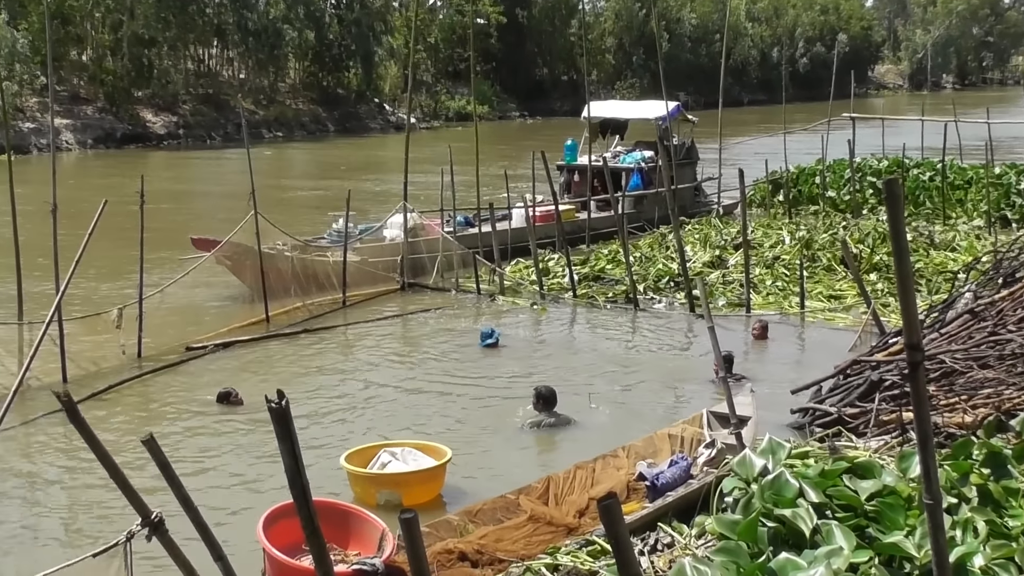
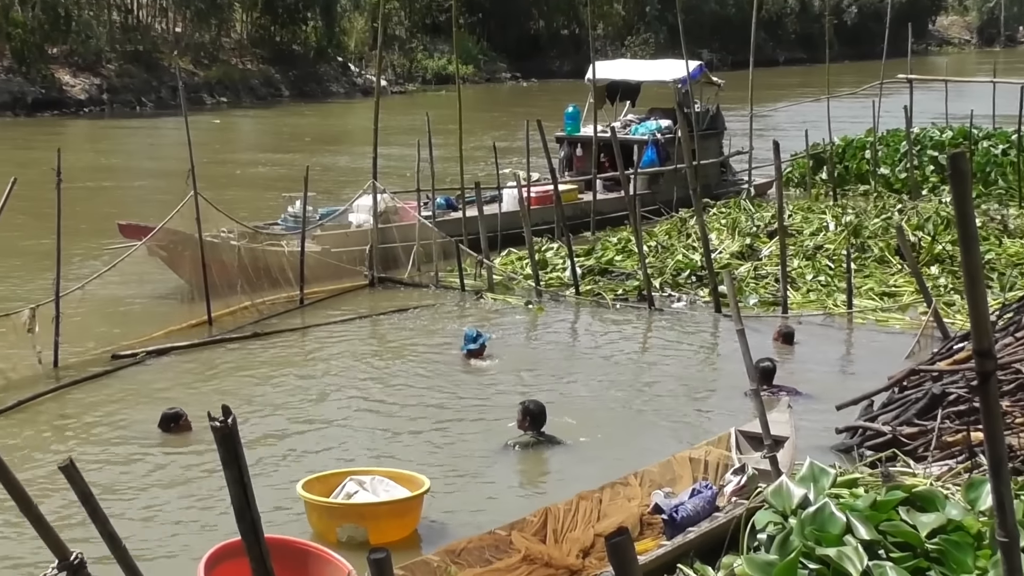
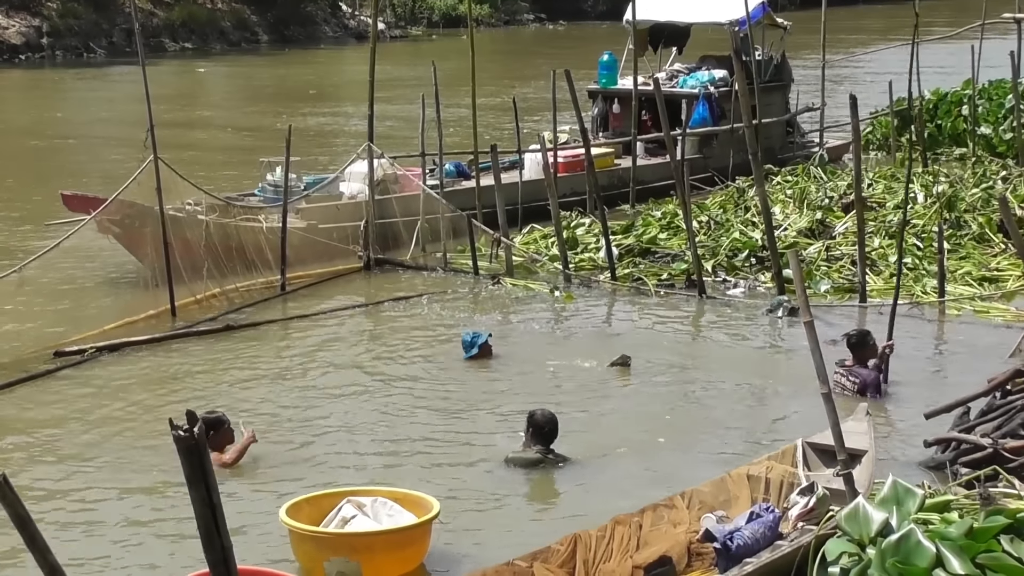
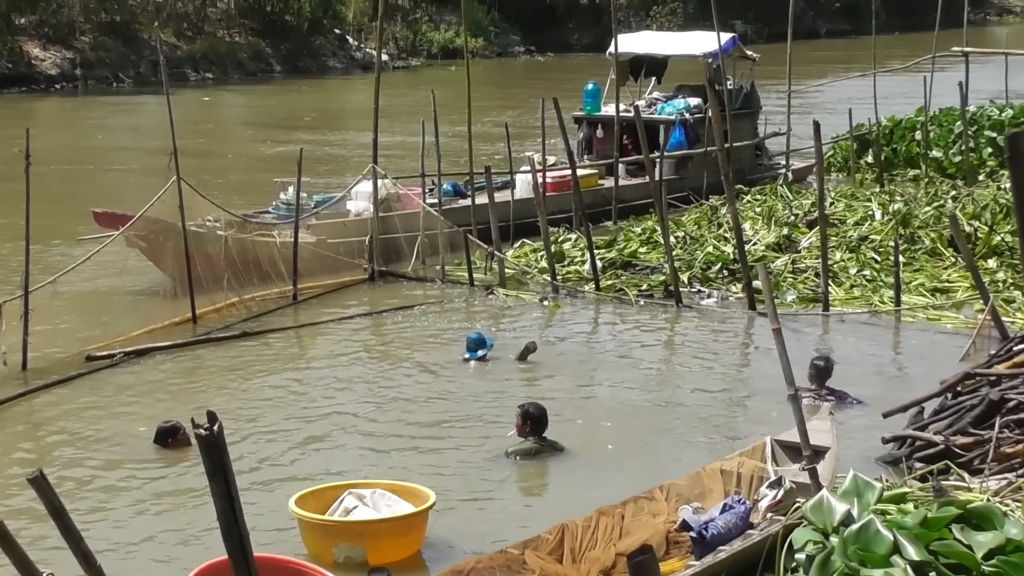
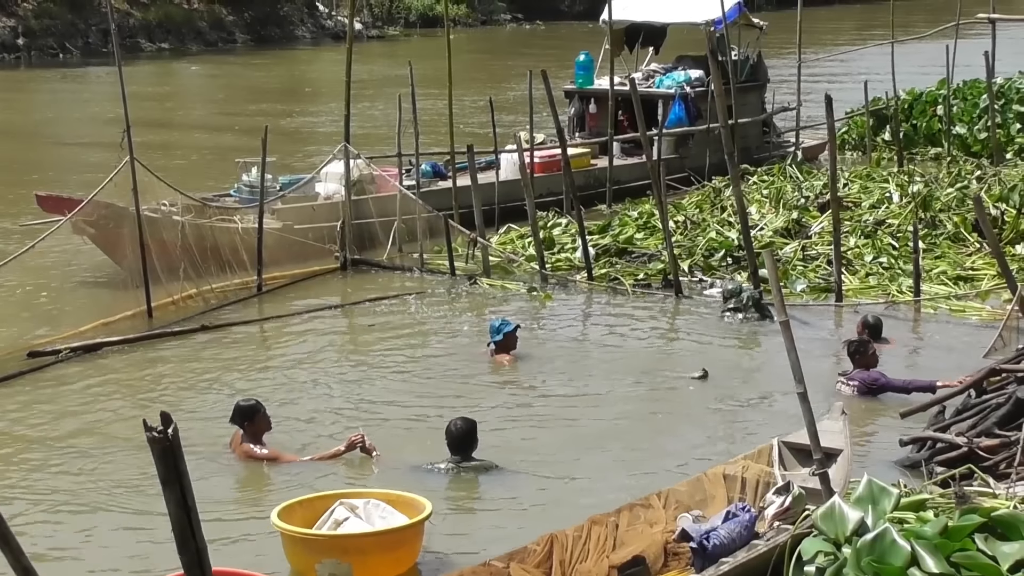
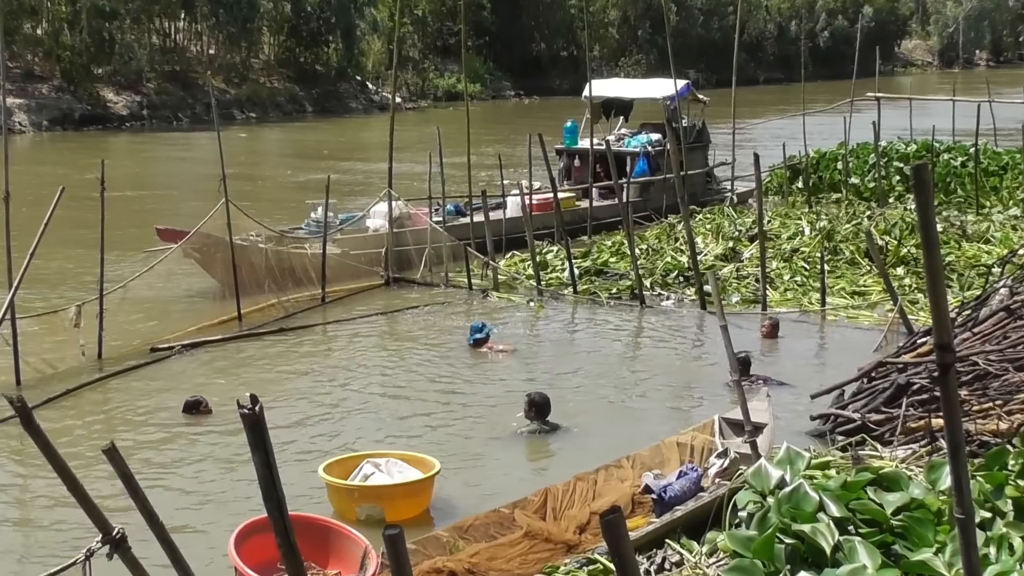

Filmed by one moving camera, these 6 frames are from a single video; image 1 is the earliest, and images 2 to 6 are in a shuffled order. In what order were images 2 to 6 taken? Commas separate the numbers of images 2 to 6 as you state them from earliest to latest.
6, 2, 4, 3, 5
